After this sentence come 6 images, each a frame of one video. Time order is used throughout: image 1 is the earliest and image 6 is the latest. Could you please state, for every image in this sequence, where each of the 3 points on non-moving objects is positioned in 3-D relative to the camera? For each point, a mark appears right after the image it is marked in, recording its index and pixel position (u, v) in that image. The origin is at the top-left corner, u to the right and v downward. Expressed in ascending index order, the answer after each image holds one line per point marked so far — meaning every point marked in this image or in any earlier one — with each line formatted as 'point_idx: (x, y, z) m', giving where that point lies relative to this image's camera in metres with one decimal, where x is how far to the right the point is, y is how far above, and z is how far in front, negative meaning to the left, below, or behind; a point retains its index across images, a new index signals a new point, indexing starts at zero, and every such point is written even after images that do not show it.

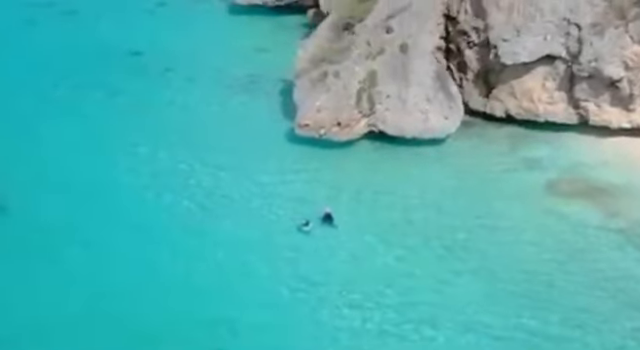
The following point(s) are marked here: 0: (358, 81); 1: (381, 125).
0: (+0.6, +1.1, +11.4) m
1: (+0.8, +0.6, +11.4) m
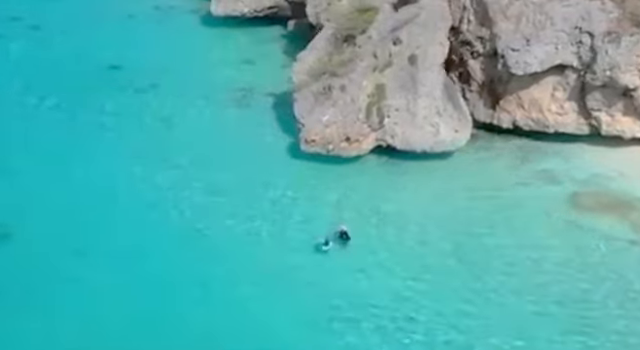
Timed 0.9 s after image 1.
0: (+0.6, +0.9, +11.1) m
1: (+0.8, +0.4, +11.1) m
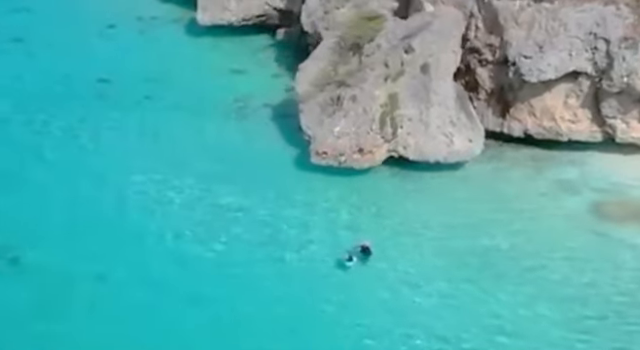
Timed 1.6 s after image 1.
0: (+0.7, +0.8, +10.8) m
1: (+0.9, +0.3, +10.8) m
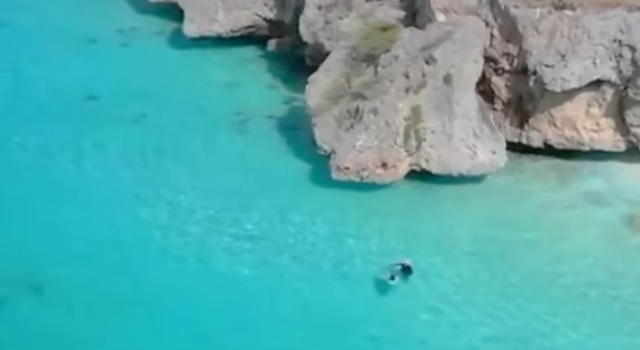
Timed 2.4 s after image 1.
0: (+0.9, +0.6, +10.4) m
1: (+1.1, +0.1, +10.5) m
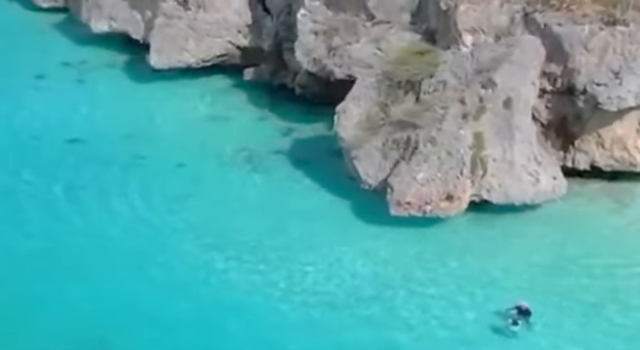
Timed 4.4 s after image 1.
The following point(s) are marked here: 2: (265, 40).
0: (+1.4, +0.3, +9.8) m
1: (+1.7, -0.2, +9.8) m
2: (-0.9, +2.2, +15.9) m
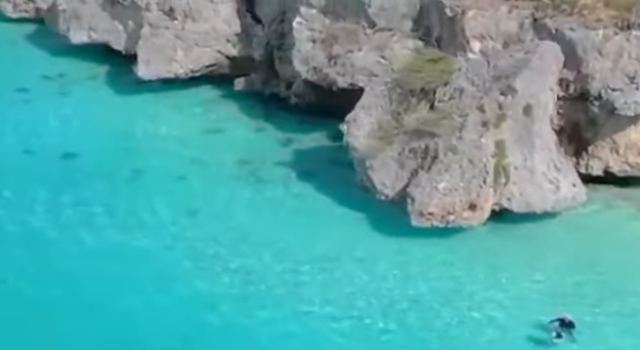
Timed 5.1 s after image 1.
0: (+1.6, +0.2, +9.6) m
1: (+1.9, -0.3, +9.7) m
2: (-1.1, +2.0, +15.7) m
